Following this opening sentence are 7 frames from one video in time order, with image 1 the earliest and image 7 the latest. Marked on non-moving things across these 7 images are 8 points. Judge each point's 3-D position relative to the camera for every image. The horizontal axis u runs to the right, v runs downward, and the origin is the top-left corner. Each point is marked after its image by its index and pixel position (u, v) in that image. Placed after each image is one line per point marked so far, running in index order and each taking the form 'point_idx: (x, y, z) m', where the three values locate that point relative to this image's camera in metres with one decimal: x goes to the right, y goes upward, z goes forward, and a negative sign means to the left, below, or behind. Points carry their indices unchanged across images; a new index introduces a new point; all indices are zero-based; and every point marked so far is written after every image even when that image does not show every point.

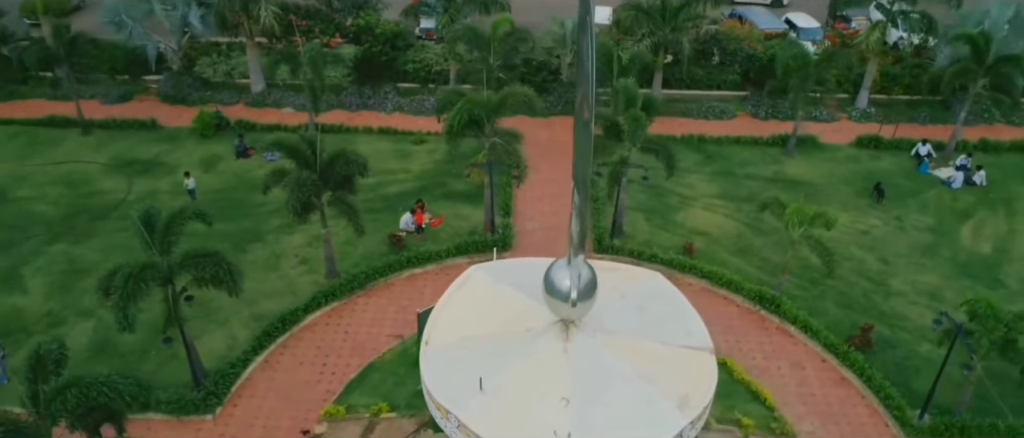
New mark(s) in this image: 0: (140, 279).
0: (-7.4, -1.2, +15.1) m
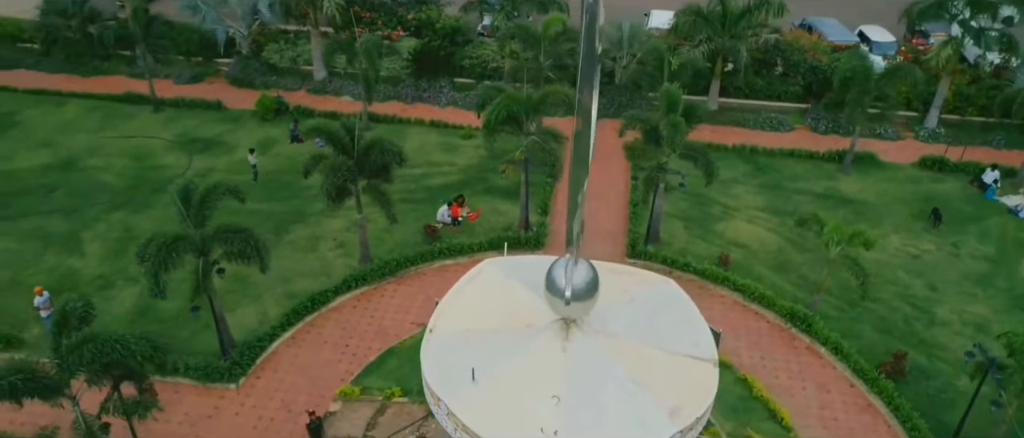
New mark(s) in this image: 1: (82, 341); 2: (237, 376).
0: (-7.1, -0.6, +16.0) m
1: (-7.3, -2.0, +12.6) m
2: (-6.4, -3.6, +17.7) m
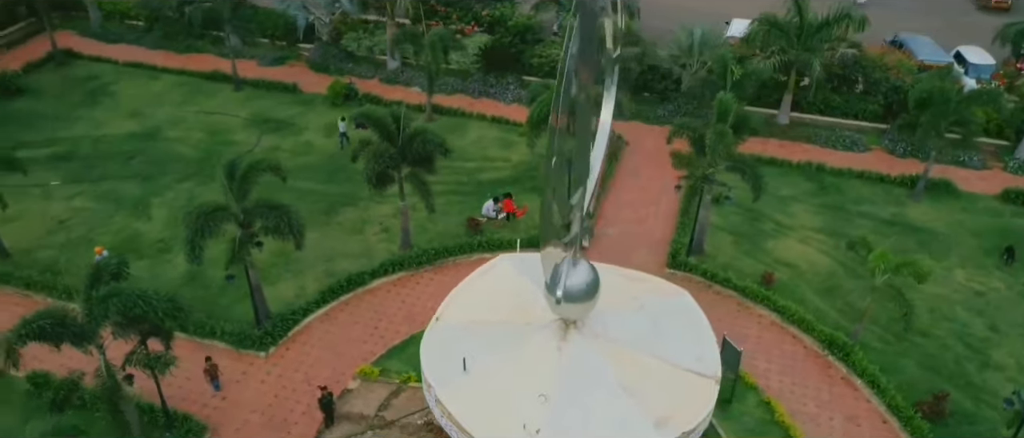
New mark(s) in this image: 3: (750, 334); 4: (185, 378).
0: (-6.6, 0.0, +16.9) m
1: (-7.3, -1.3, +13.6) m
2: (-5.9, -3.1, +18.5) m
3: (+6.1, -3.0, +19.7) m
4: (-7.7, -3.7, +17.8) m
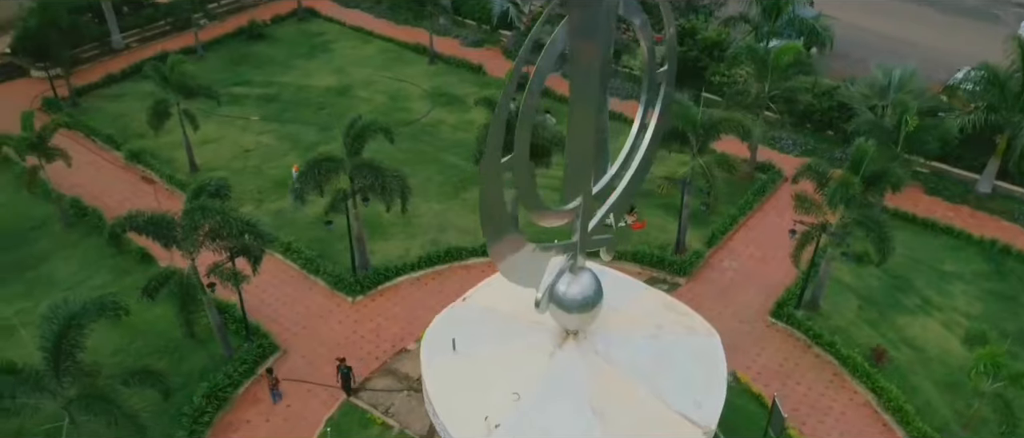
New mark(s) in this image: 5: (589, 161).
0: (-4.7, +1.3, +18.8) m
1: (-6.6, +0.2, +15.9) m
2: (-4.2, -1.9, +20.2) m
3: (+7.4, -4.4, +17.7) m
4: (-6.1, -2.2, +20.1) m
5: (+1.0, +0.9, +11.3) m
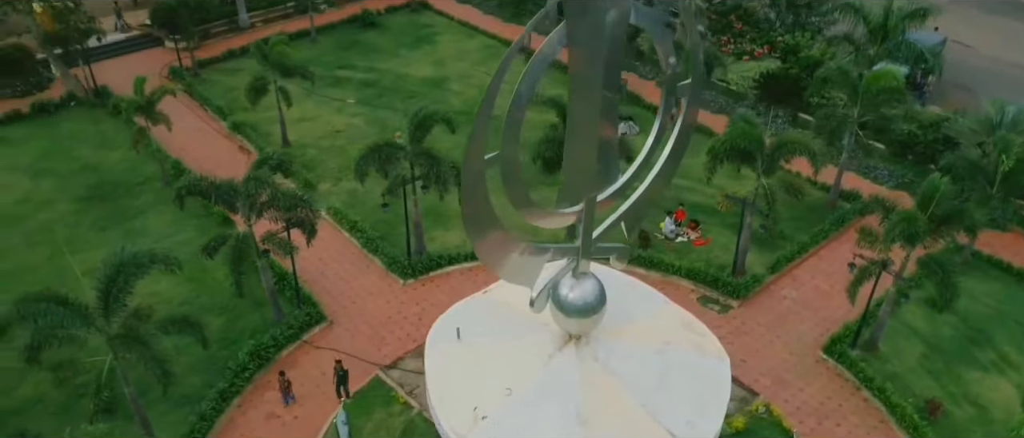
0: (-3.3, +1.7, +19.6) m
1: (-5.7, +0.9, +17.1) m
2: (-2.9, -1.5, +21.0) m
3: (+7.8, -5.1, +16.6) m
4: (-4.9, -1.6, +21.2) m
5: (+1.1, +0.8, +11.4) m
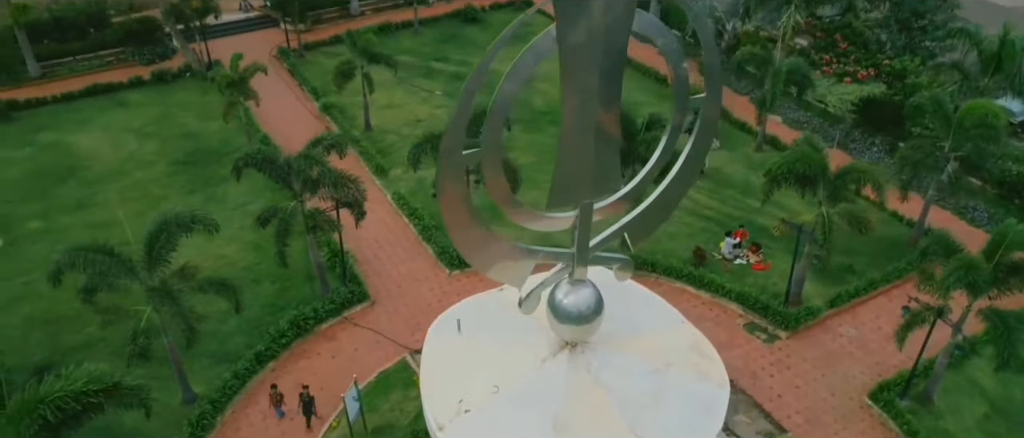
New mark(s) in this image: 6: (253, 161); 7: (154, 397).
0: (-1.9, +2.0, +20.0) m
1: (-4.8, +1.5, +17.9) m
2: (-1.7, -1.3, +21.3) m
3: (+7.8, -6.0, +15.4) m
4: (-3.5, -1.2, +21.9) m
5: (+1.0, +0.7, +11.2) m
6: (-6.0, +1.4, +18.3) m
7: (-8.0, -4.0, +17.2) m
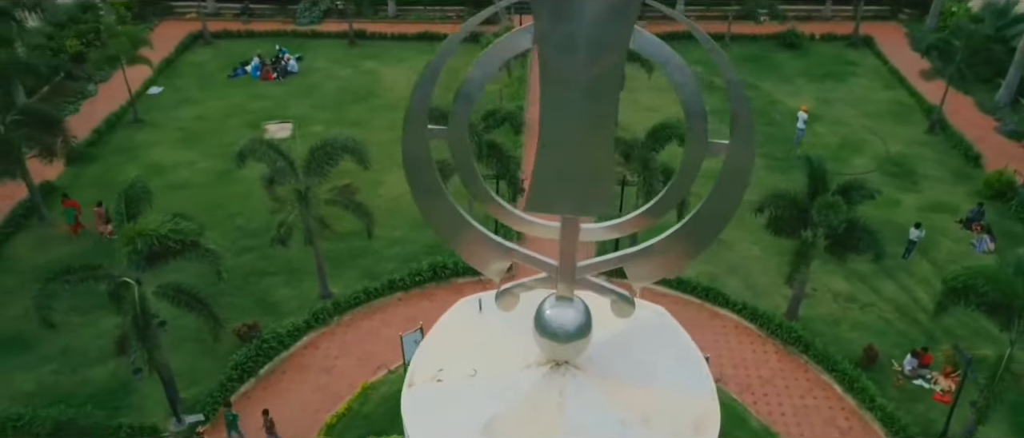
0: (+2.7, +1.9, +19.8) m
1: (-0.9, +2.4, +19.3) m
2: (+2.4, -1.4, +21.1) m
3: (+6.4, -8.2, +11.9) m
4: (+1.1, -0.7, +22.4) m
5: (+0.8, +0.5, +10.7) m
6: (-1.7, +2.7, +20.1) m
7: (-5.6, -1.7, +20.4) m
